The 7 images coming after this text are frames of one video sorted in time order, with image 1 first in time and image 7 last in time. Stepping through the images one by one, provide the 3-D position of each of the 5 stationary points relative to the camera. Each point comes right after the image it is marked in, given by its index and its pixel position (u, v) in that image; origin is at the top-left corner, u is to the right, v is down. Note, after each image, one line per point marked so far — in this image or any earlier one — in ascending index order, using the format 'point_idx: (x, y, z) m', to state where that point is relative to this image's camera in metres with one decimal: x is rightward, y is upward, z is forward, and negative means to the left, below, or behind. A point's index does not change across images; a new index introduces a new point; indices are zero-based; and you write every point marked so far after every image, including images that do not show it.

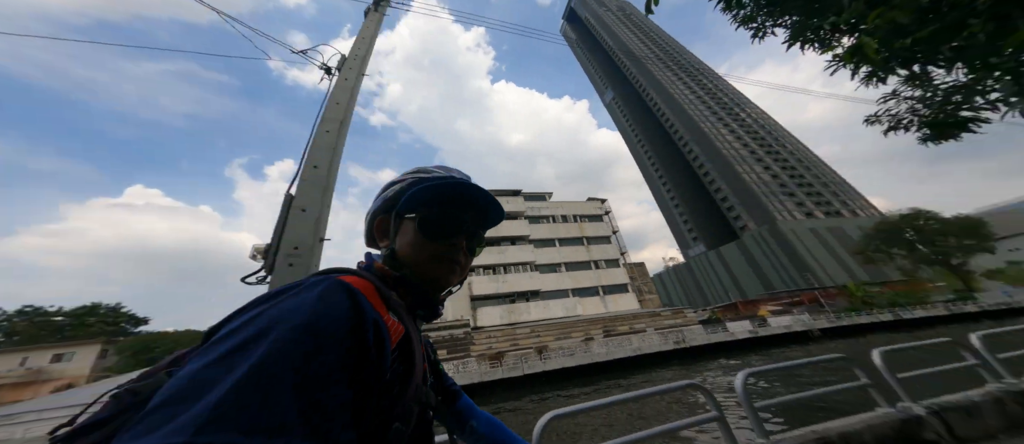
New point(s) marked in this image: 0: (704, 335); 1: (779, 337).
0: (+10.8, -6.5, +16.1) m
1: (+16.6, -7.1, +17.3) m
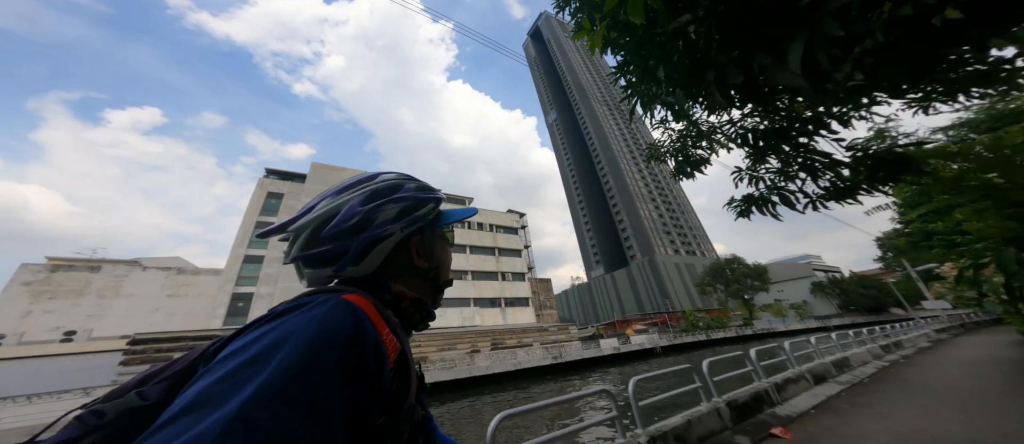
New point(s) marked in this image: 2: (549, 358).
0: (+4.6, -9.3, +20.5) m
1: (+9.8, -10.7, +23.1) m
2: (+2.3, -9.1, +19.1) m
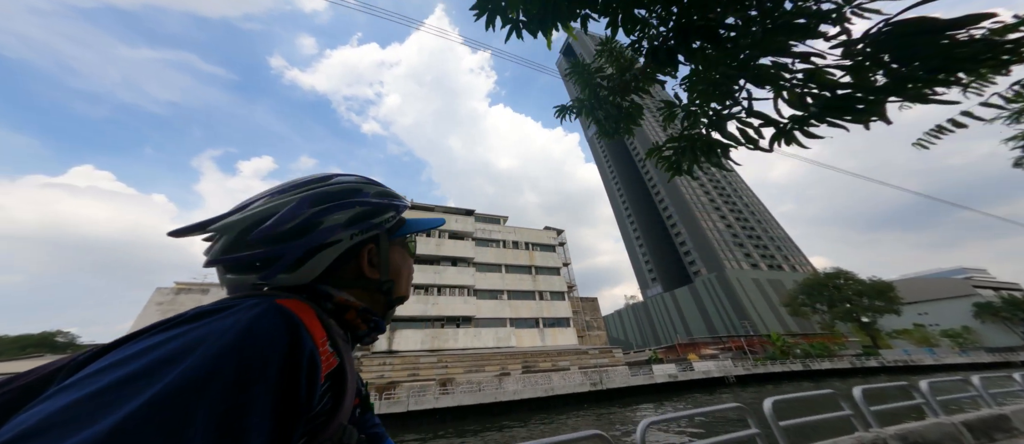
0: (+6.8, -9.8, +17.7) m
1: (+12.4, -11.0, +19.3) m
2: (+4.3, -9.6, +16.8) m
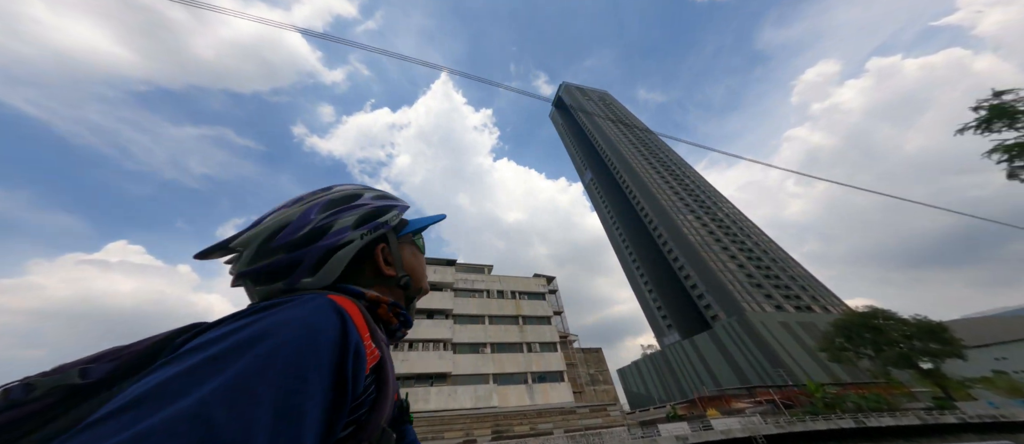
0: (+5.2, -11.0, +14.1) m
1: (+10.9, -12.2, +15.2) m
2: (+2.6, -10.8, +13.3) m
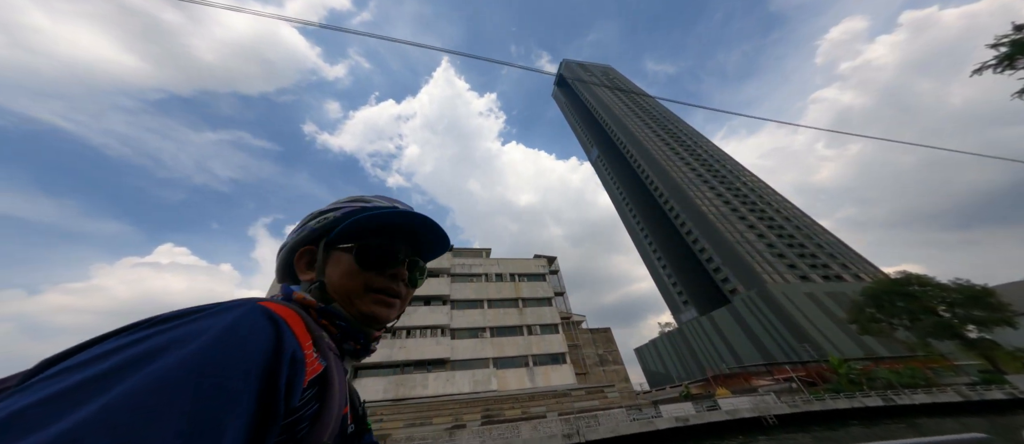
0: (+4.7, -9.7, +13.4) m
1: (+10.5, -10.5, +14.3) m
2: (+2.1, -9.7, +12.8) m
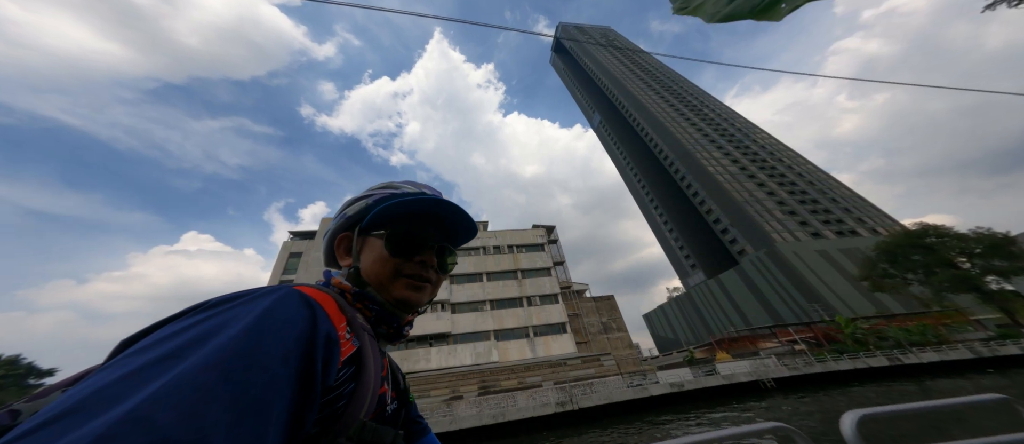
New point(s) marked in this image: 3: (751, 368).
0: (+4.5, -8.2, +13.6) m
1: (+10.4, -8.7, +14.3) m
2: (+1.8, -8.4, +13.0) m
3: (+12.6, -7.7, +15.0) m
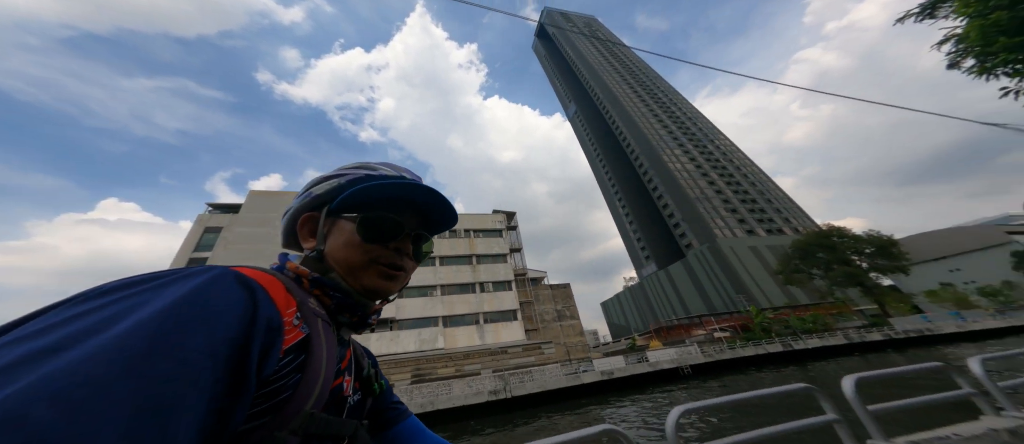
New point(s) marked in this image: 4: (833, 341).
0: (+1.4, -7.8, +13.9) m
1: (+7.2, -8.5, +15.2) m
2: (-1.2, -7.9, +13.2) m
3: (+9.4, -7.6, +16.1) m
4: (+22.4, -8.1, +19.2) m
